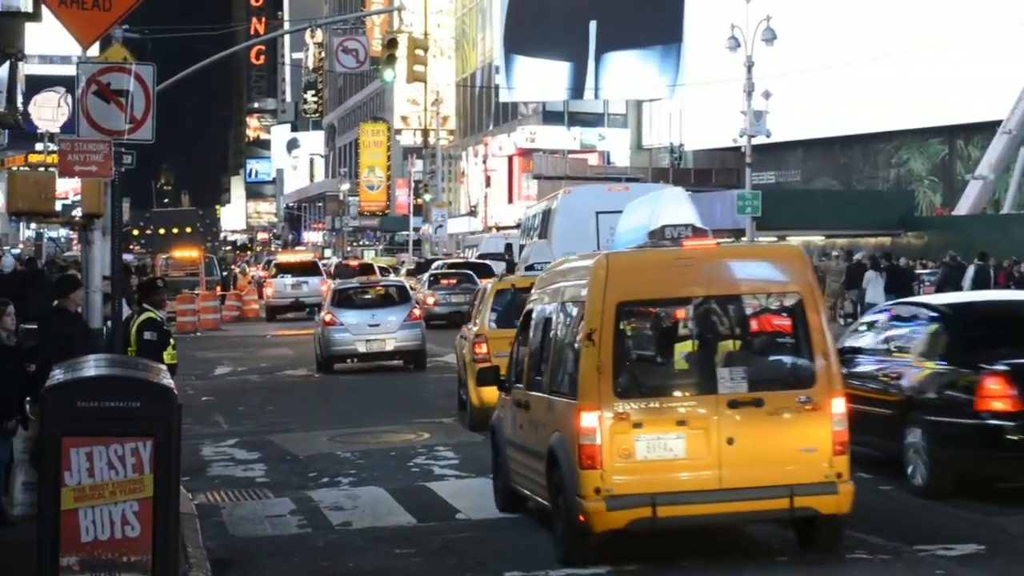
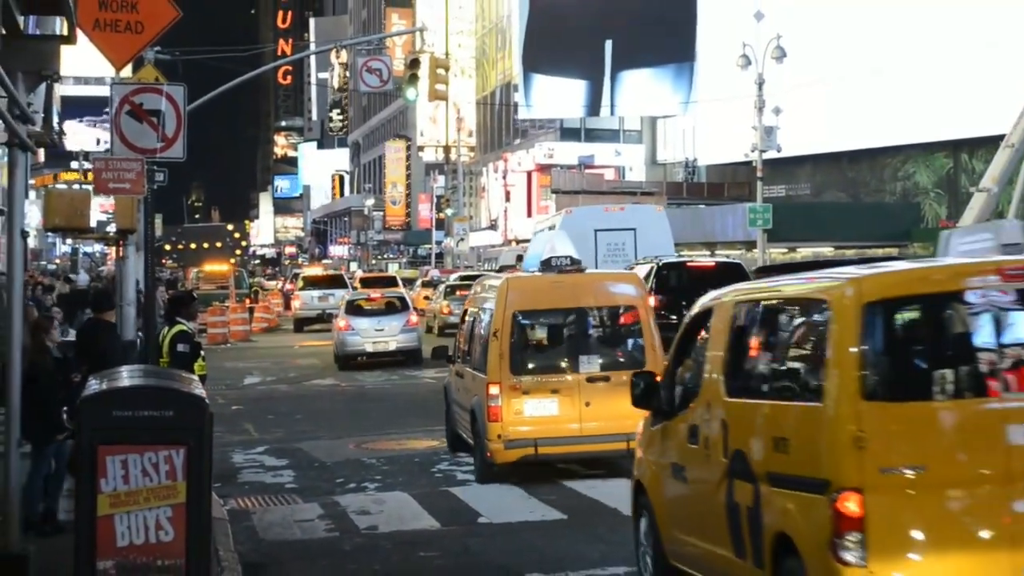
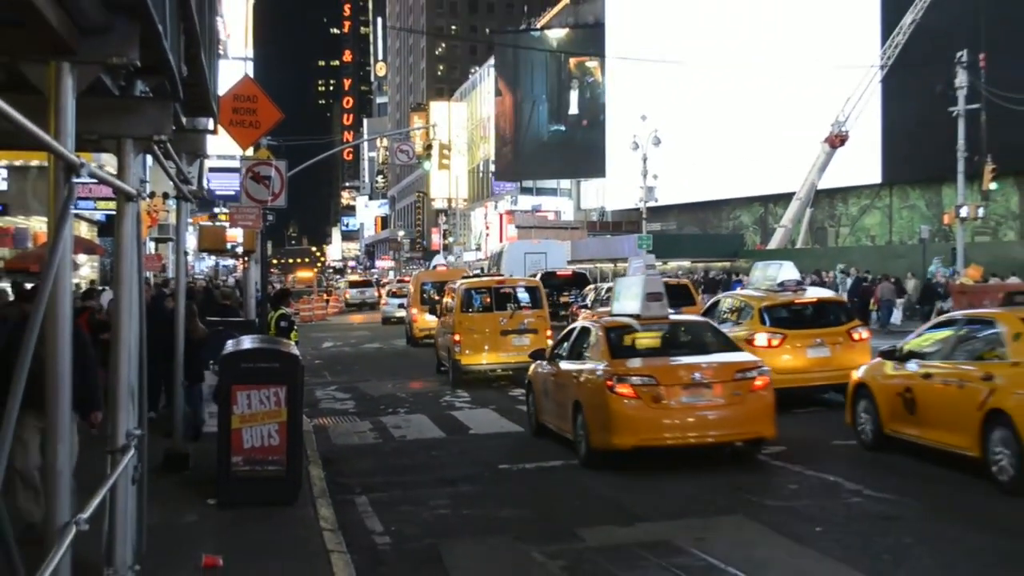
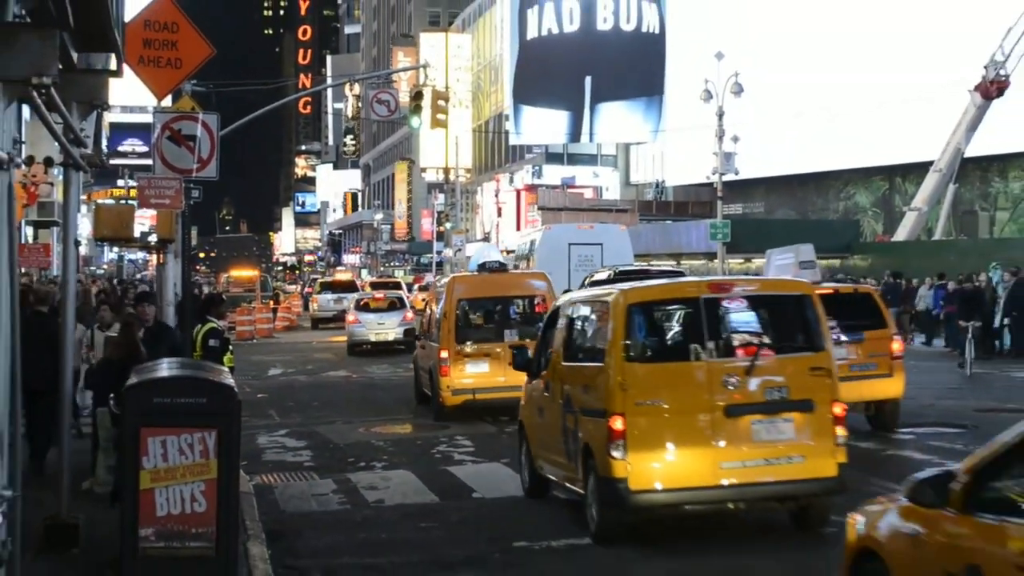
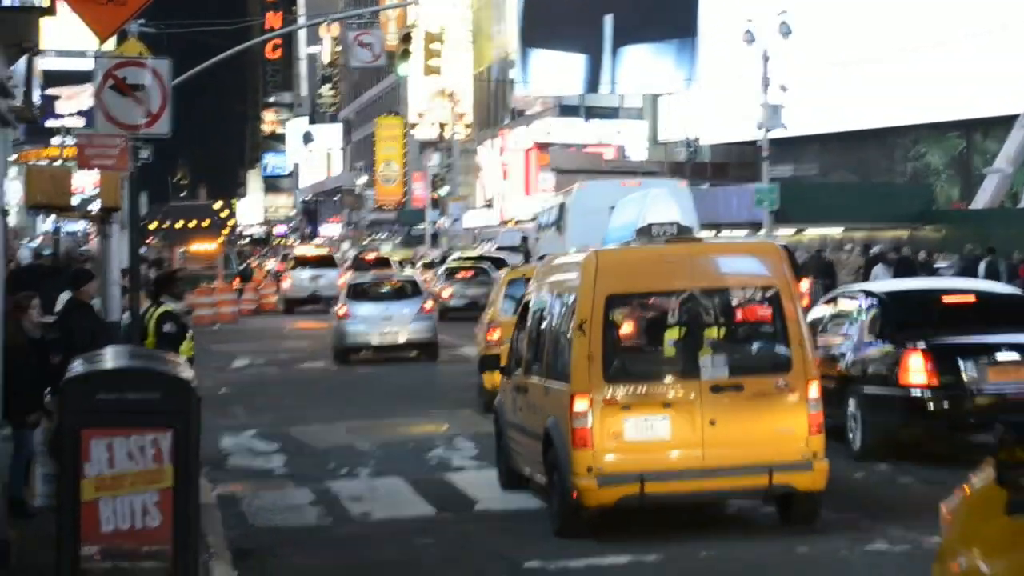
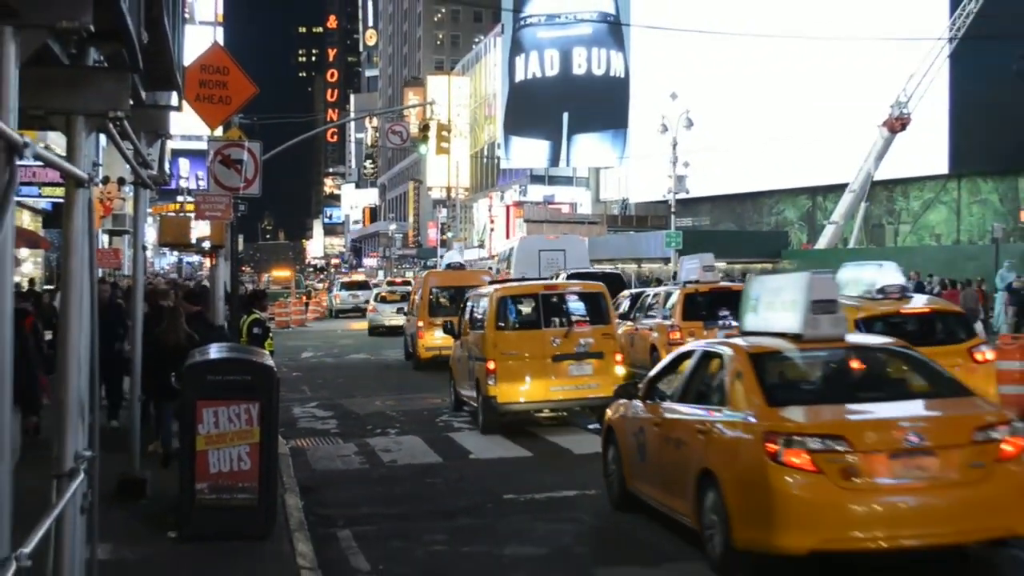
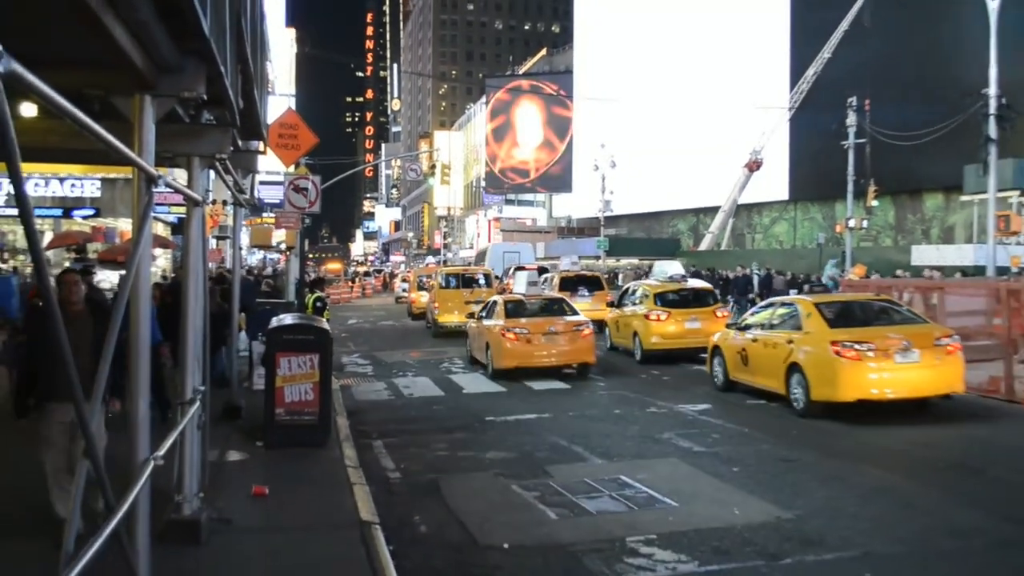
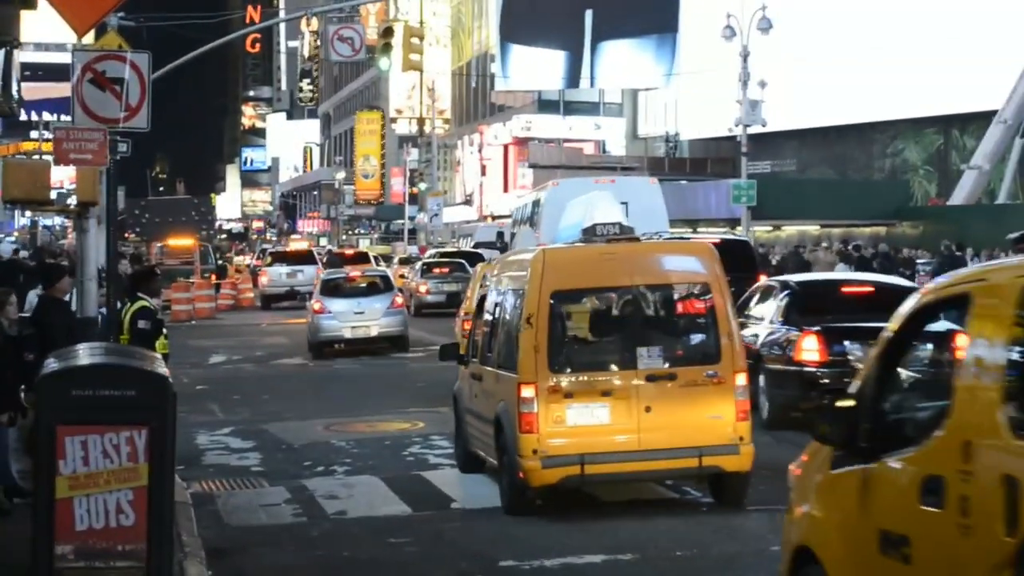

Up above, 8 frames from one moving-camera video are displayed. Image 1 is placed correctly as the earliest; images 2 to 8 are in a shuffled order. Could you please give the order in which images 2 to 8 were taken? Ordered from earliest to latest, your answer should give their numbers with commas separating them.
5, 8, 2, 4, 6, 3, 7
